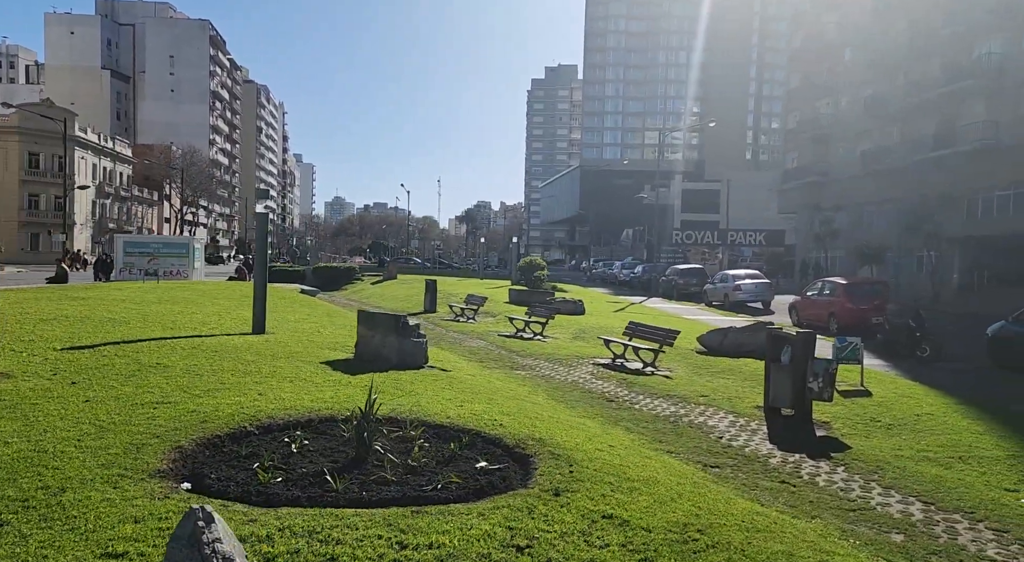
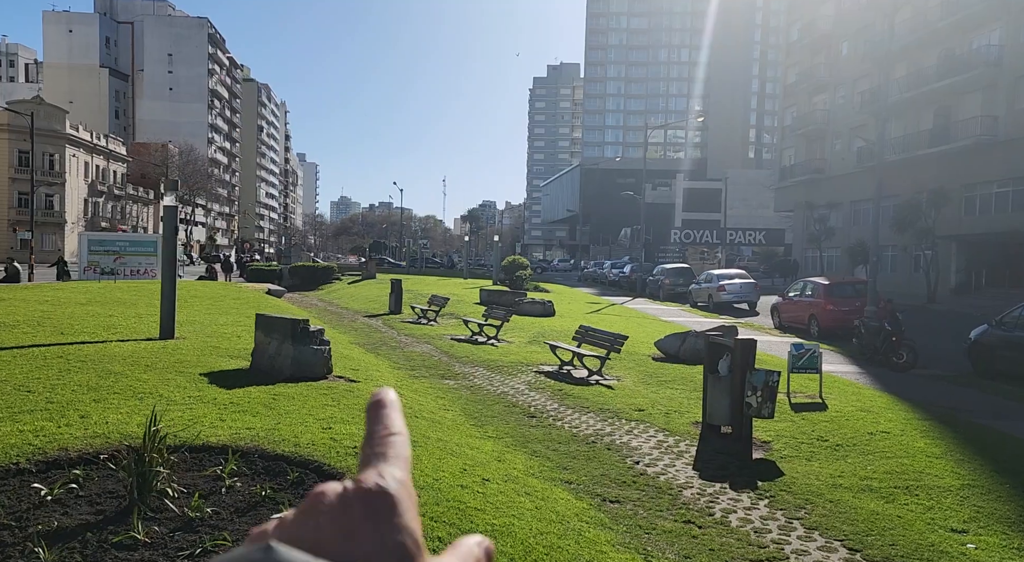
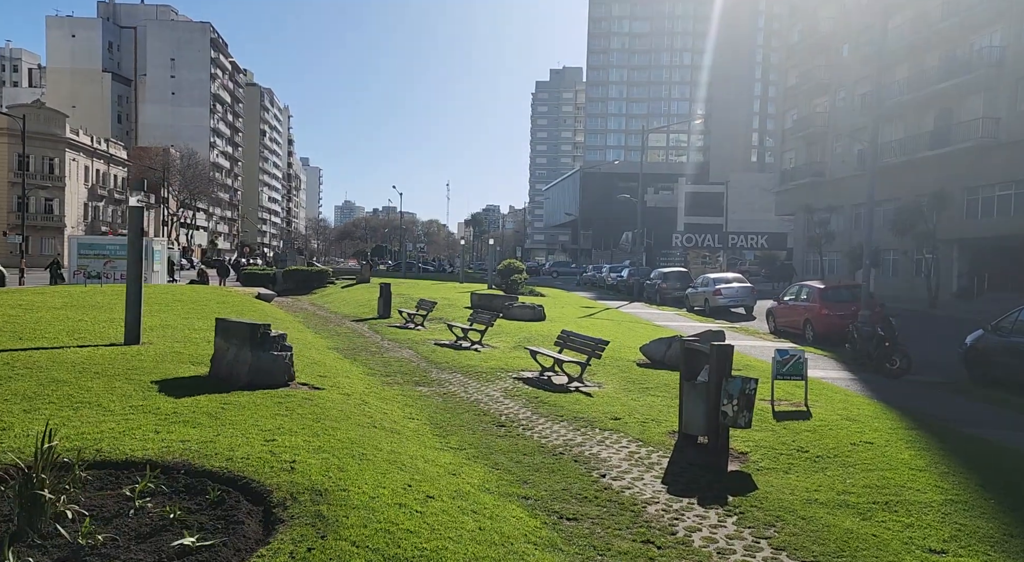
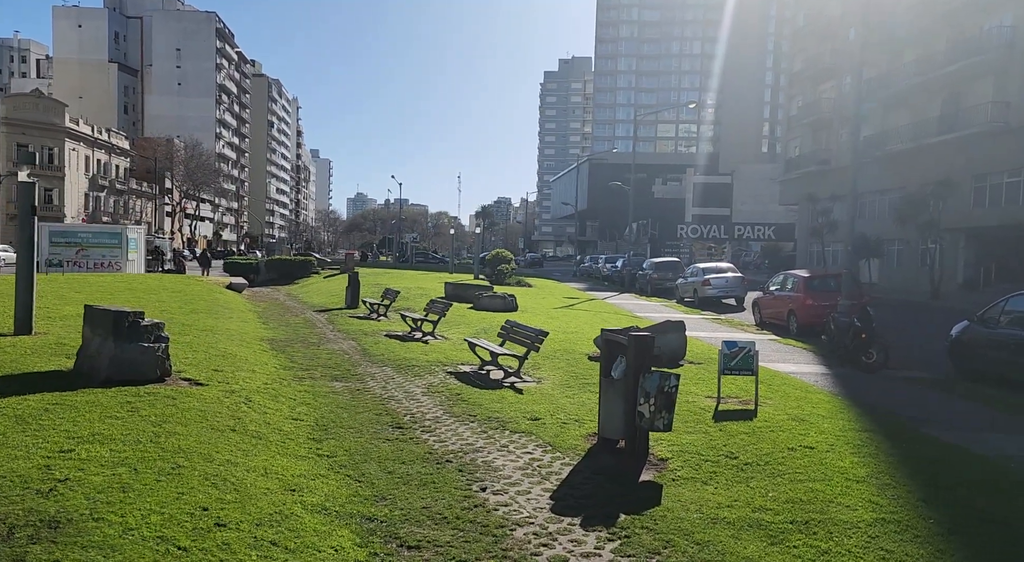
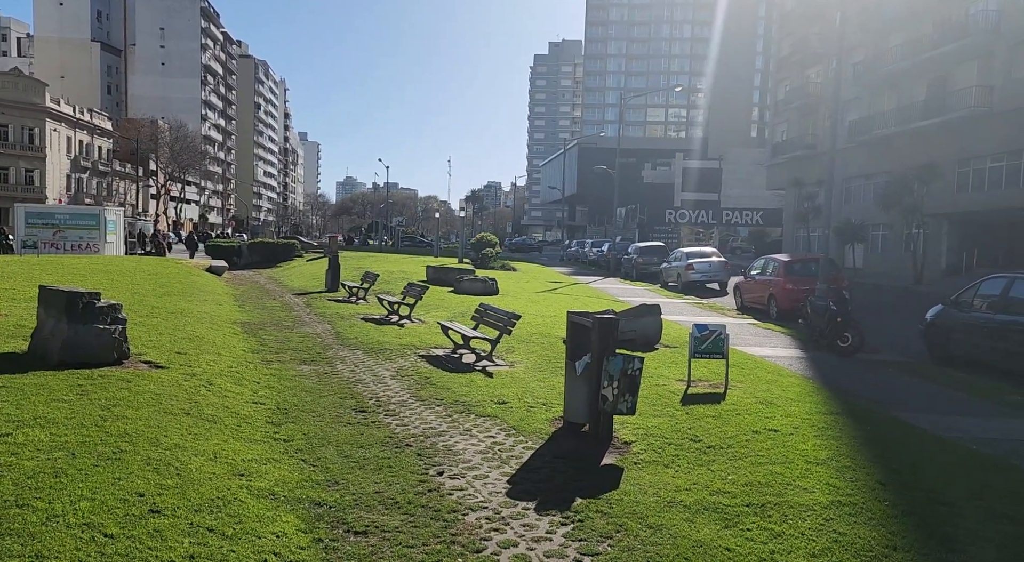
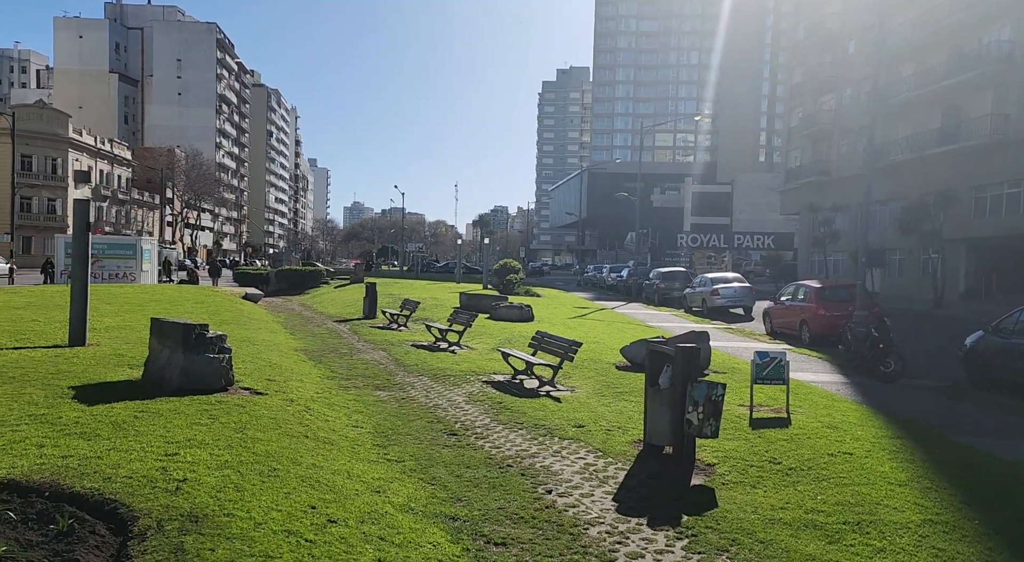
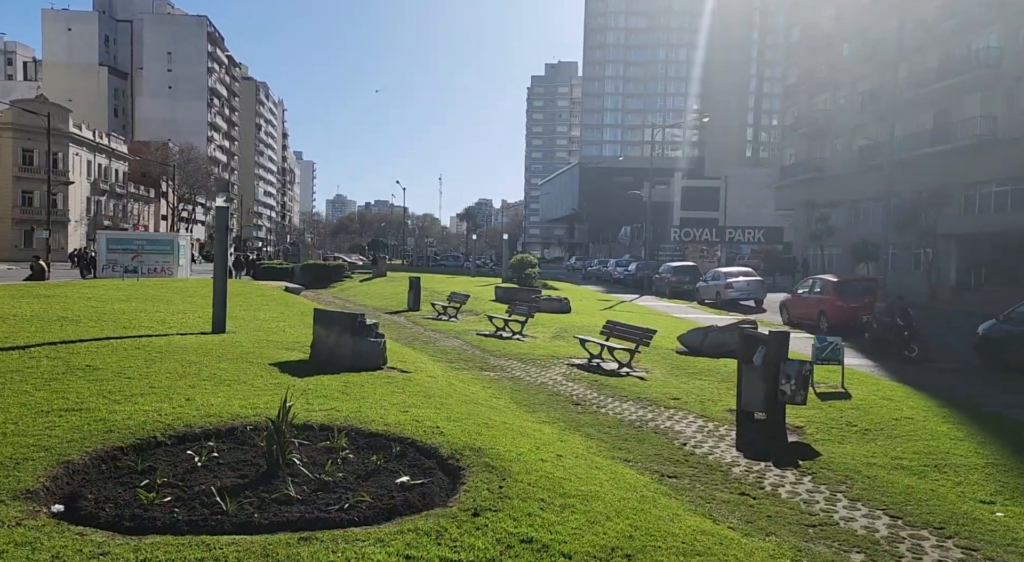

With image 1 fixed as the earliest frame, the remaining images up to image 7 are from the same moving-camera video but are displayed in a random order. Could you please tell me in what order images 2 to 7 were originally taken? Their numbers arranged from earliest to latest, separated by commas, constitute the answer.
7, 2, 3, 6, 4, 5
